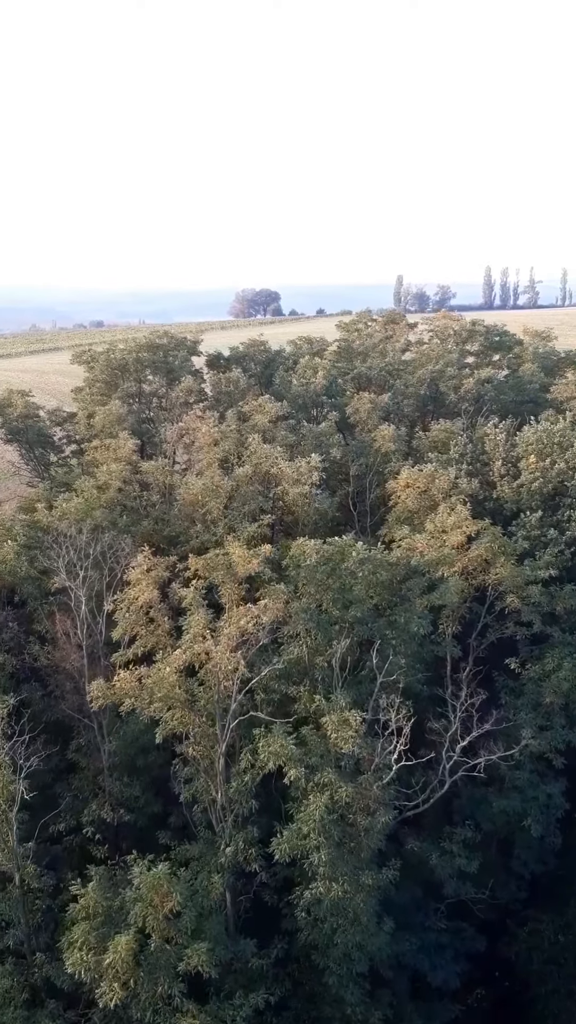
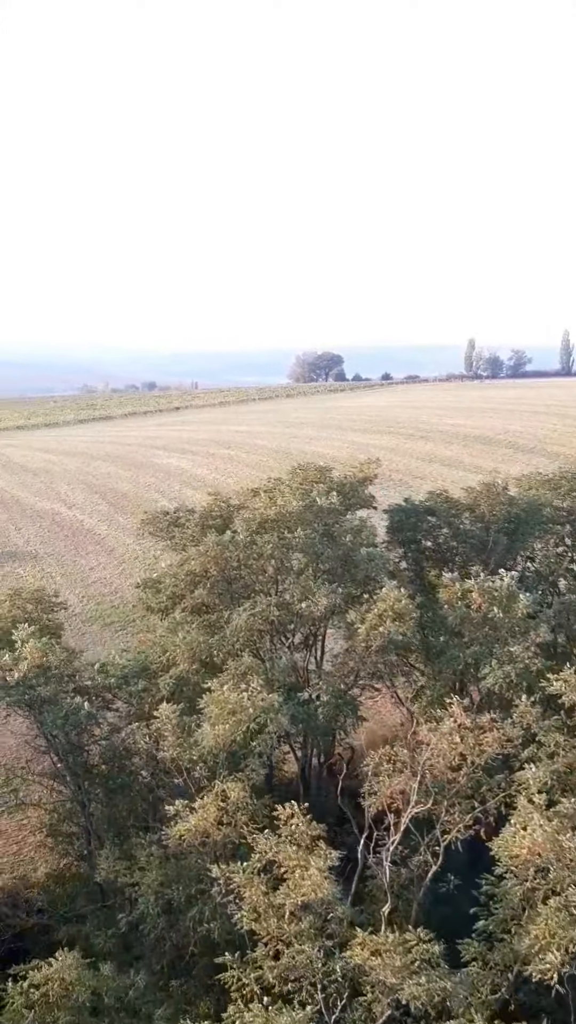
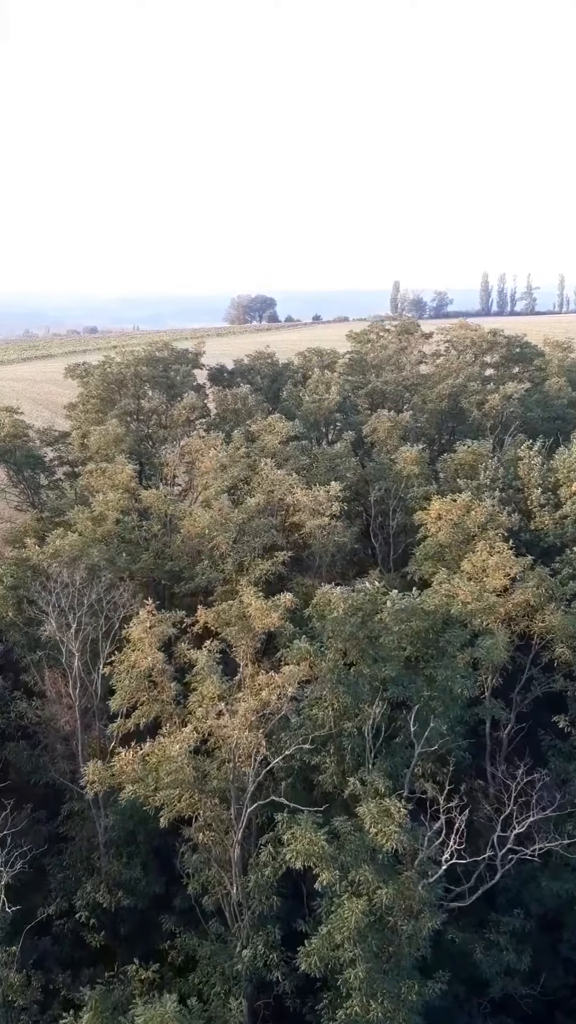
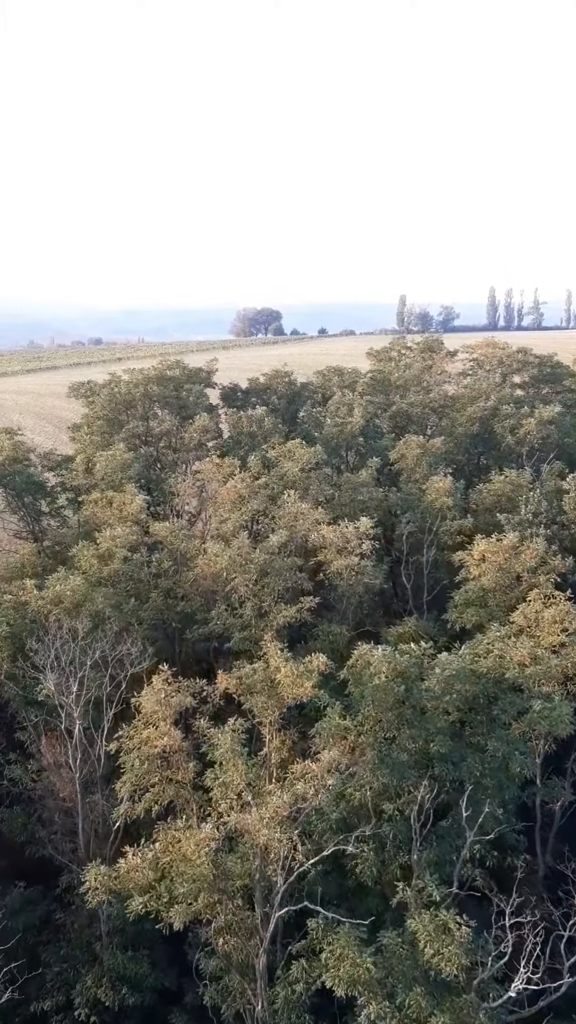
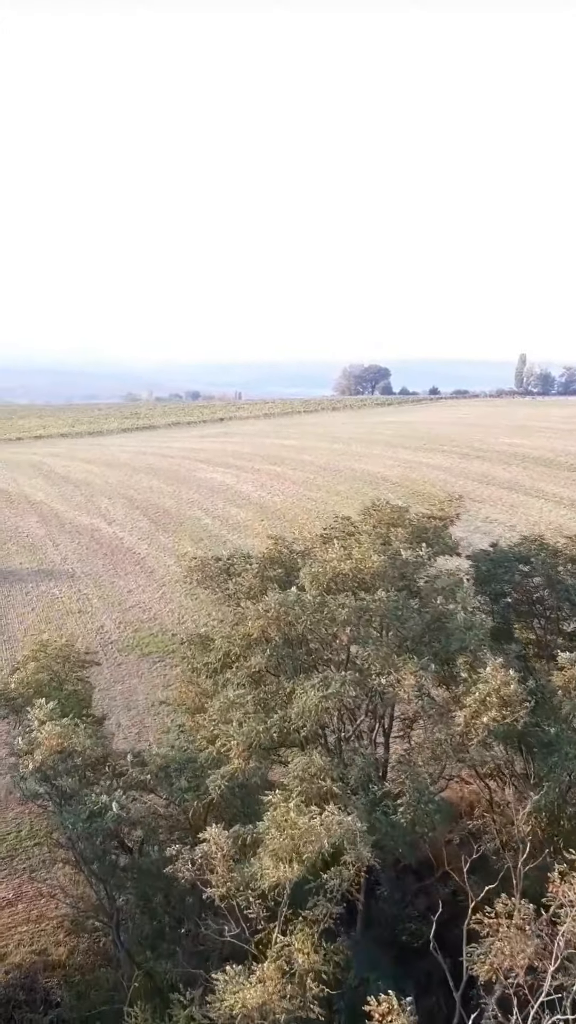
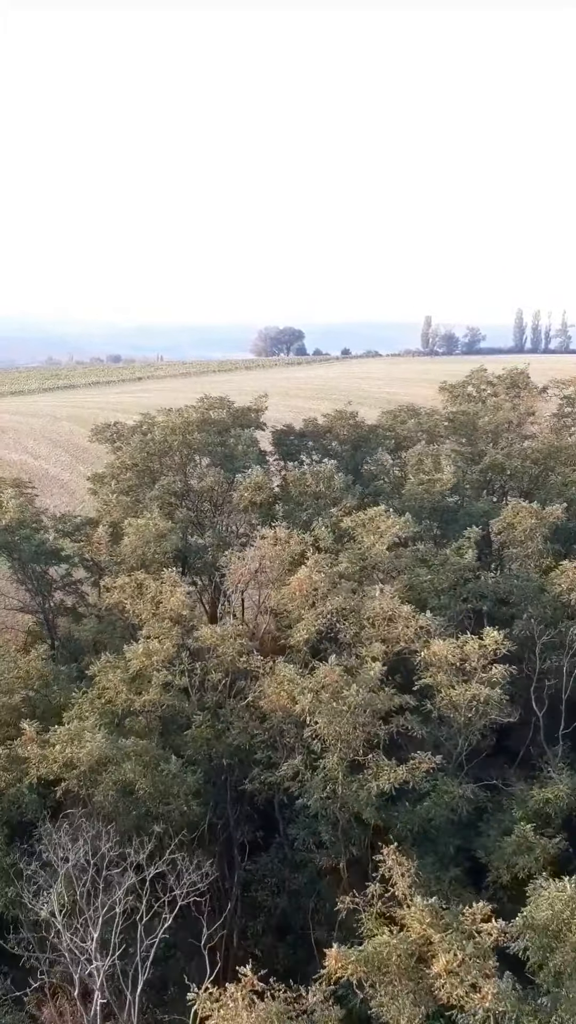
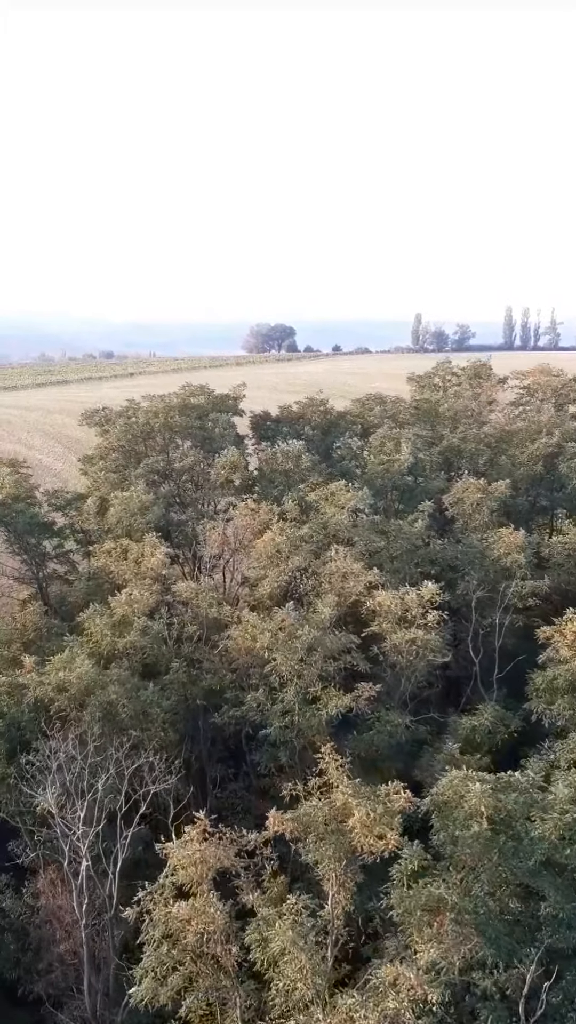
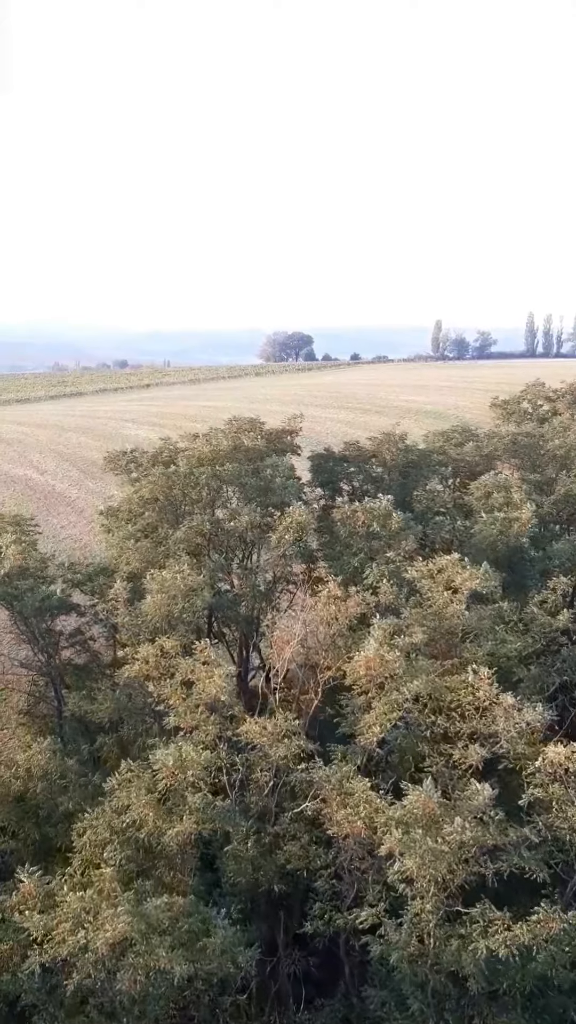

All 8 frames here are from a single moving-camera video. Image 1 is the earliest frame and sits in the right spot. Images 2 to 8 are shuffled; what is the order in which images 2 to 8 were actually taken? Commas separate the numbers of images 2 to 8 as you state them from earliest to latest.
3, 4, 7, 6, 8, 2, 5
